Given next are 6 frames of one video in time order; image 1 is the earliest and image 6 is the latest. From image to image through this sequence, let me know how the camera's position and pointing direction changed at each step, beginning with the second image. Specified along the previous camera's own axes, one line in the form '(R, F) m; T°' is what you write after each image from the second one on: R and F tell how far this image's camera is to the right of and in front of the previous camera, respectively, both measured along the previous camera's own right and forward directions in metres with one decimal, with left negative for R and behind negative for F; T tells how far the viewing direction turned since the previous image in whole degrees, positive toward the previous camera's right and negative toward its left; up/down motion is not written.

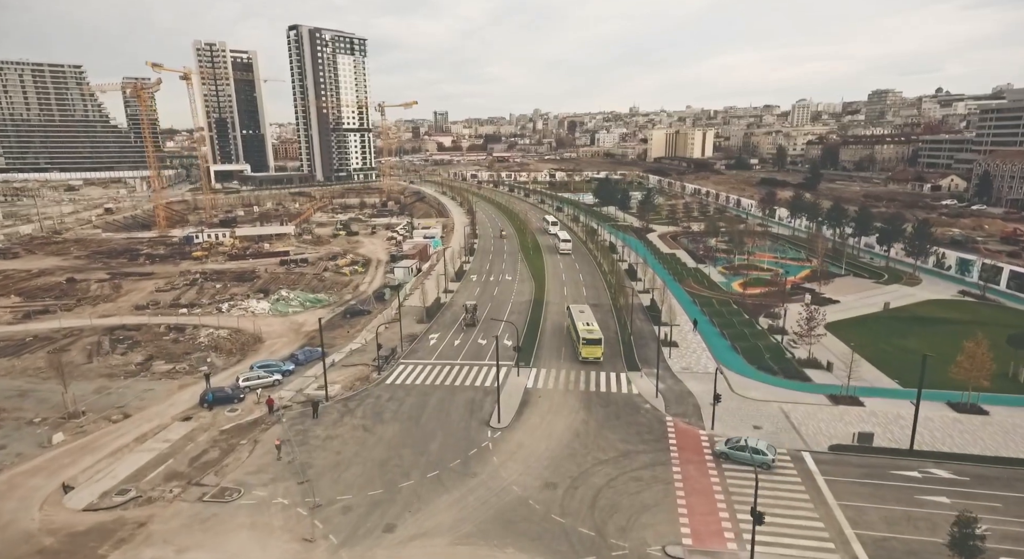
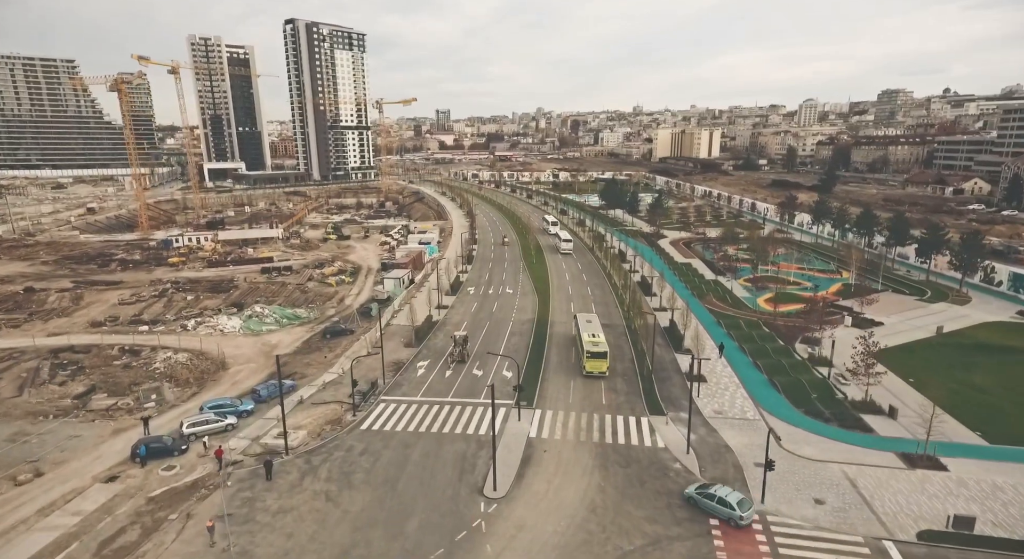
(+0.1, +6.2) m; 0°
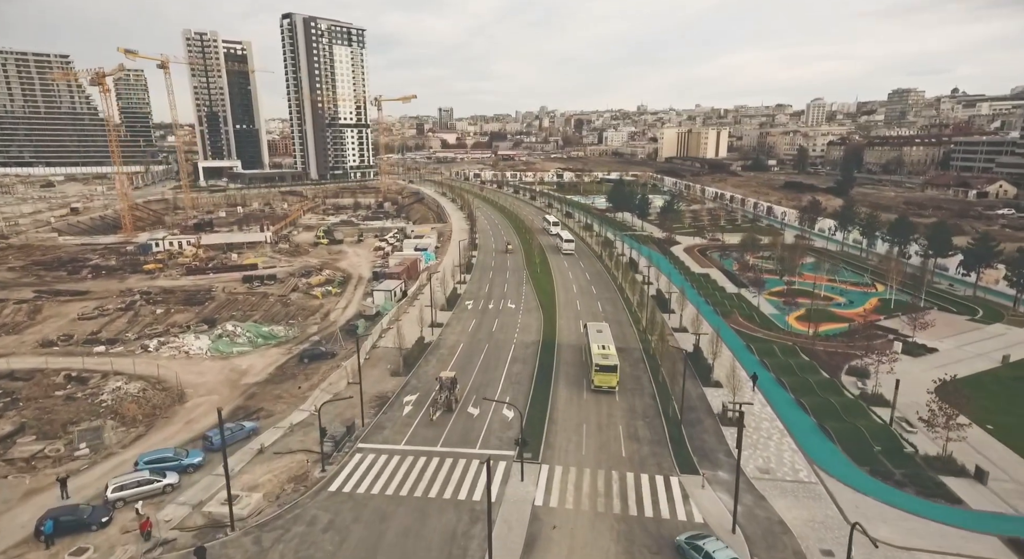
(0.0, +5.7) m; 0°
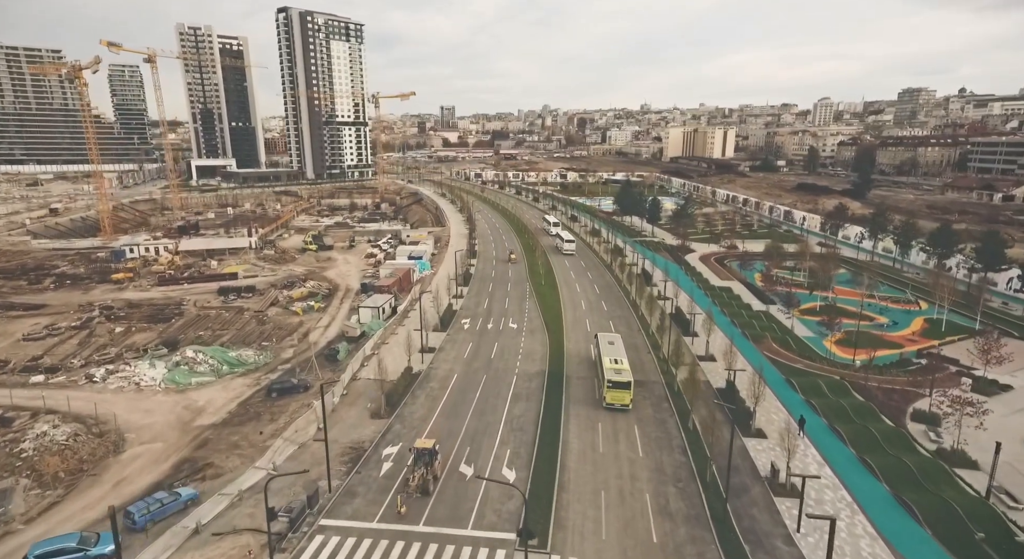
(0.0, +6.0) m; 0°
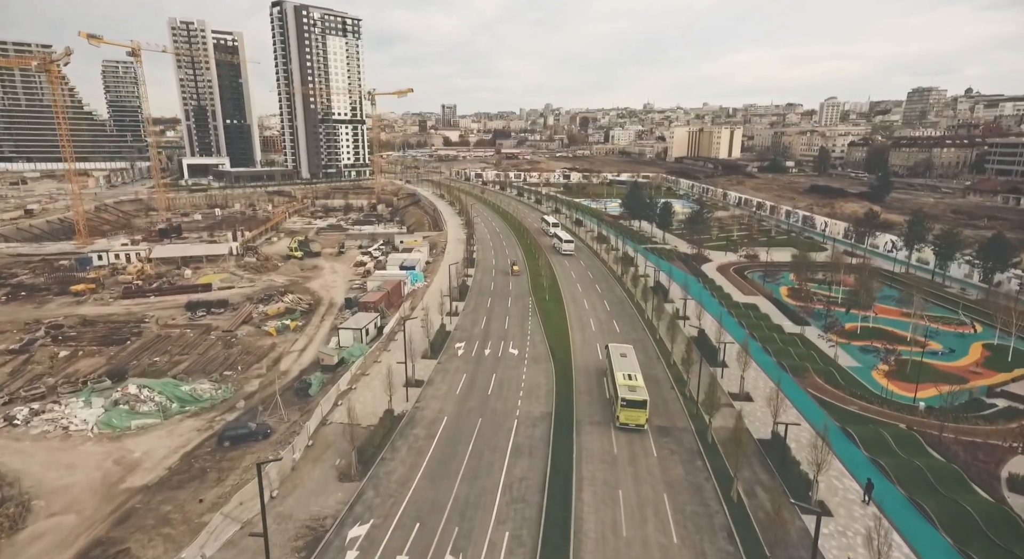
(0.0, +6.2) m; 0°
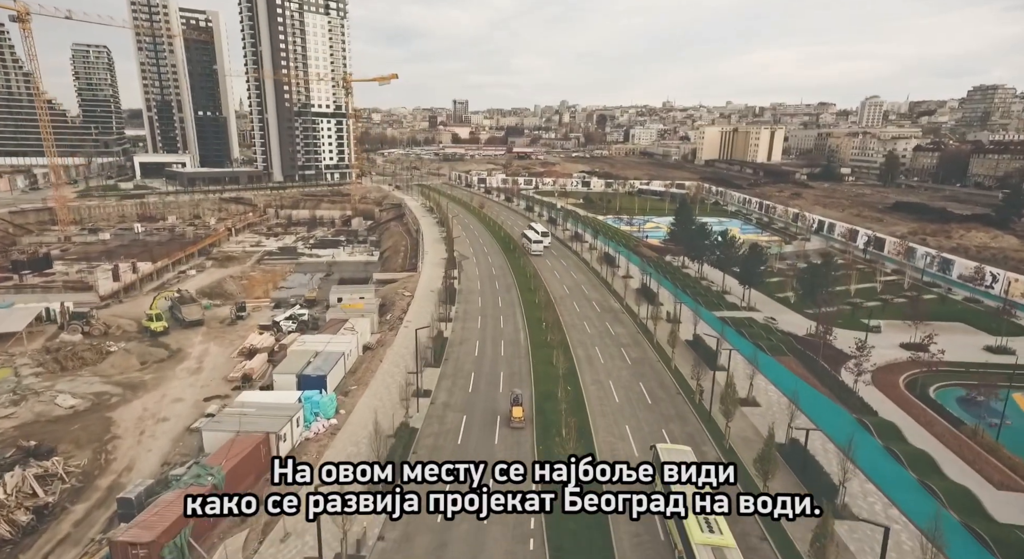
(+1.2, +31.0) m; -1°
